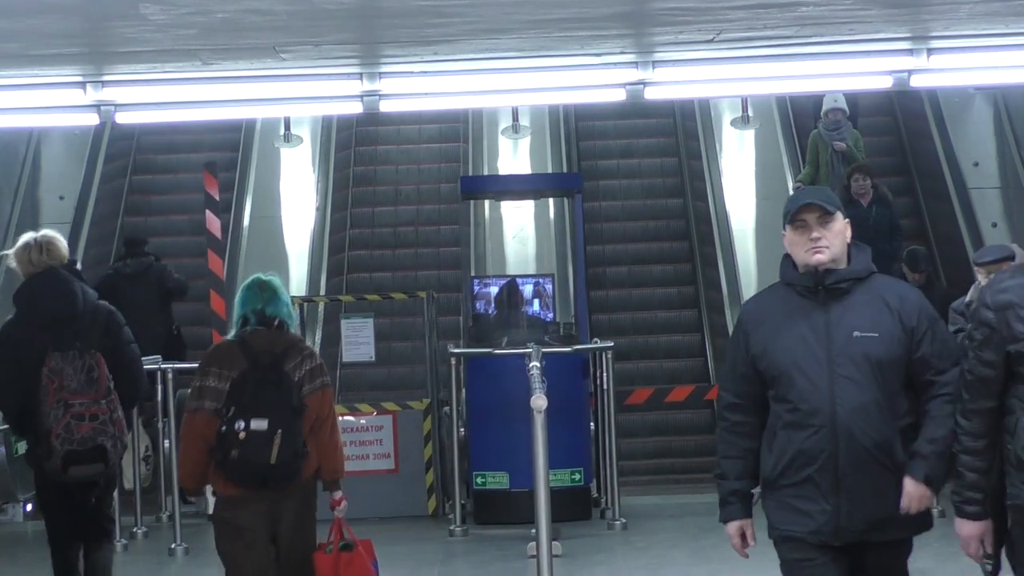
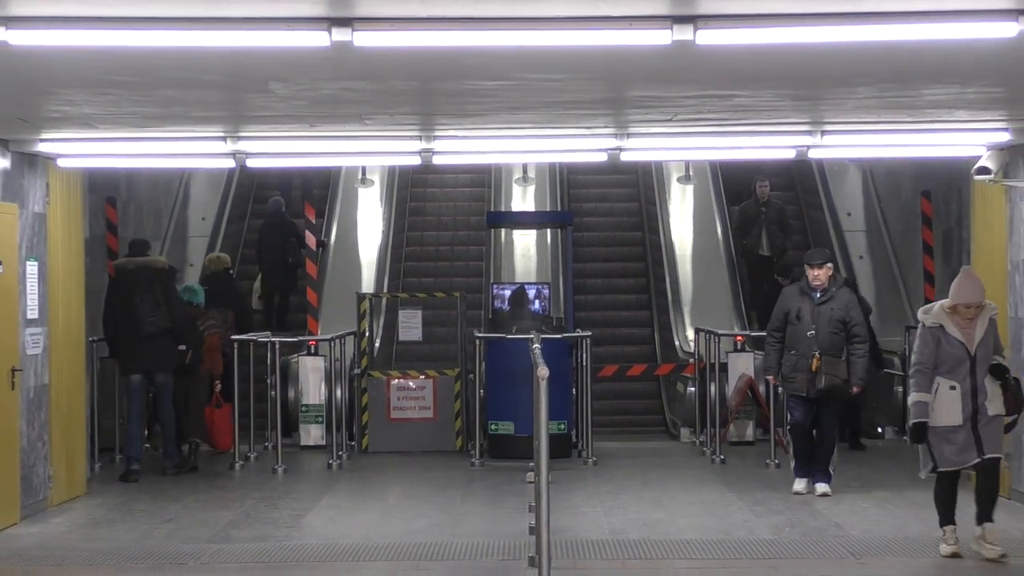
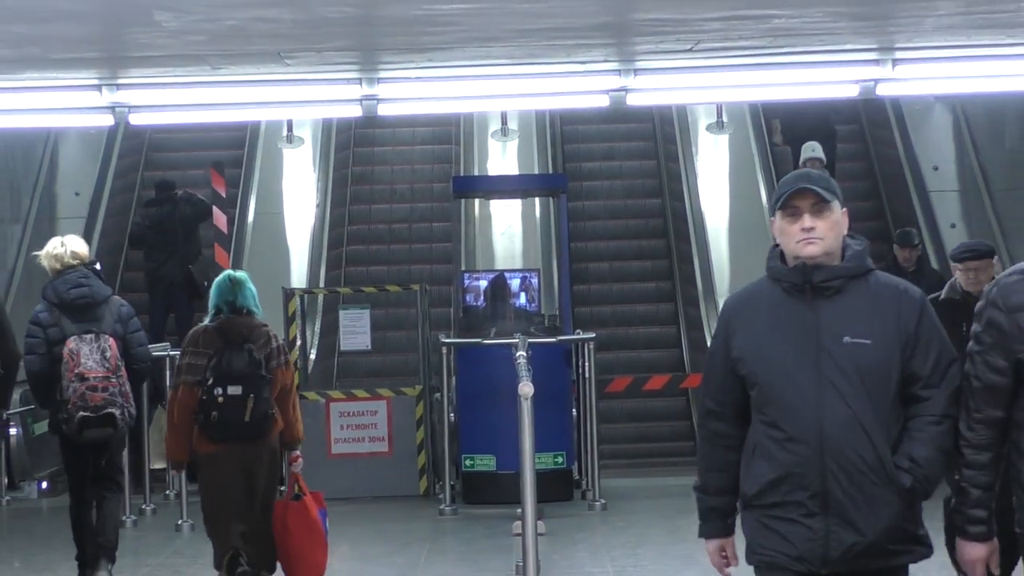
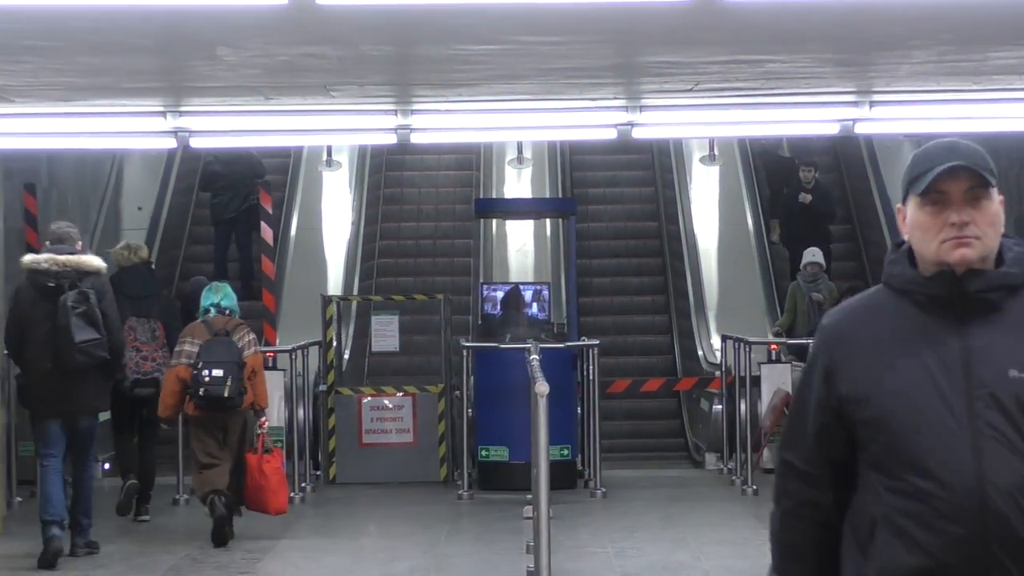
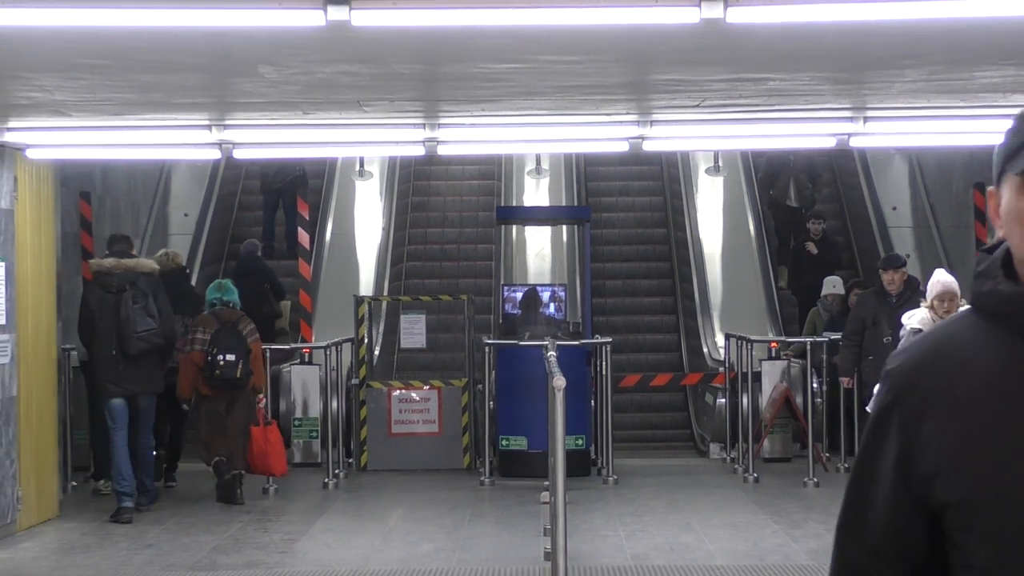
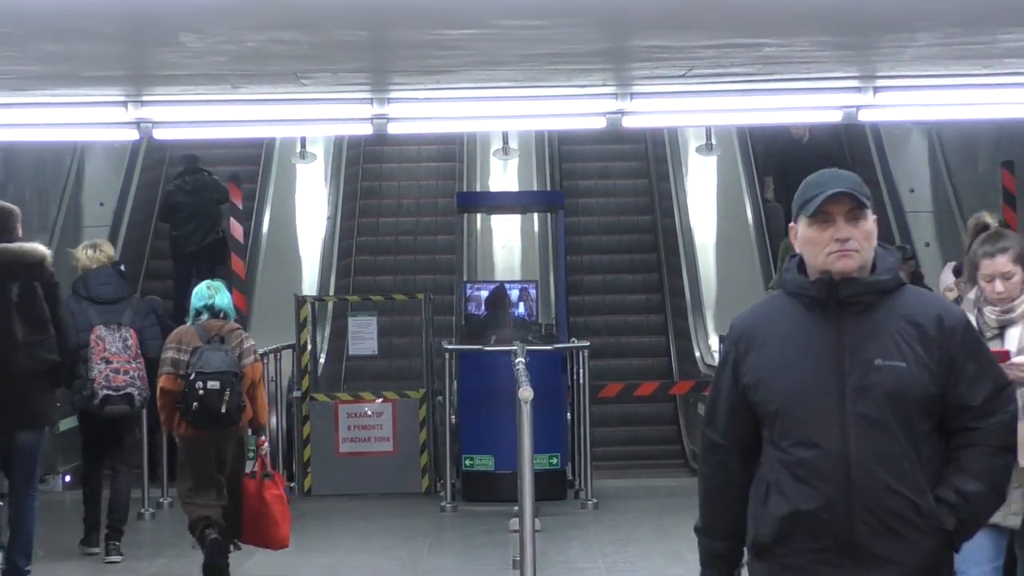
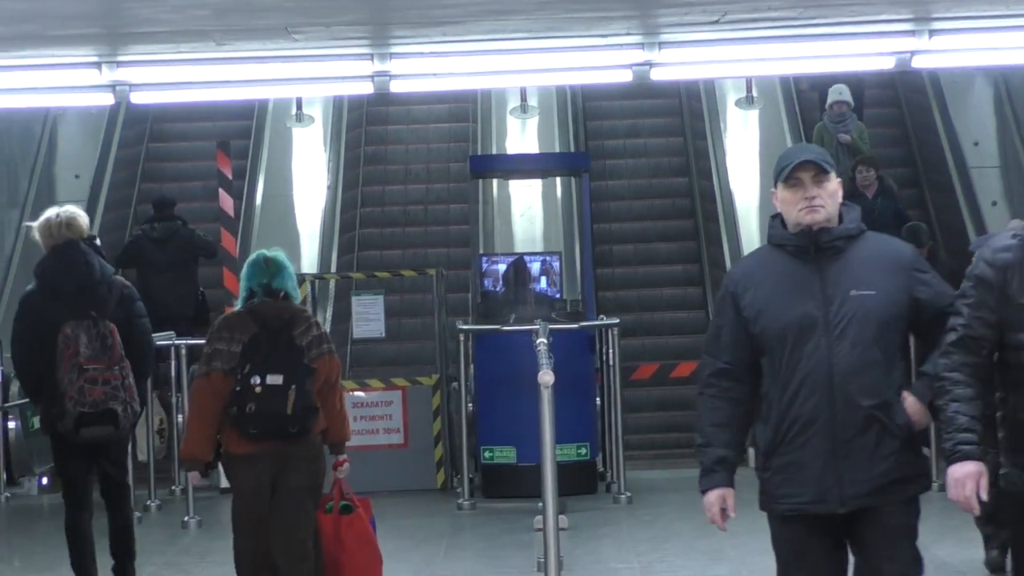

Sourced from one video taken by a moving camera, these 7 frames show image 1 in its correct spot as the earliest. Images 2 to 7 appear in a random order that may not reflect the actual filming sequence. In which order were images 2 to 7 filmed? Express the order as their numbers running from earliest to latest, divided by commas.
7, 3, 6, 4, 5, 2
